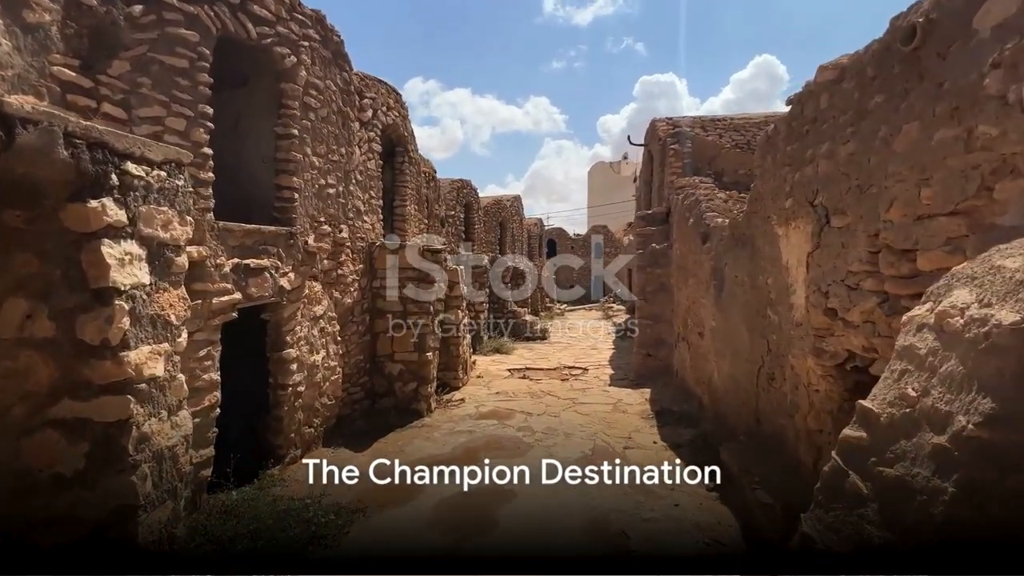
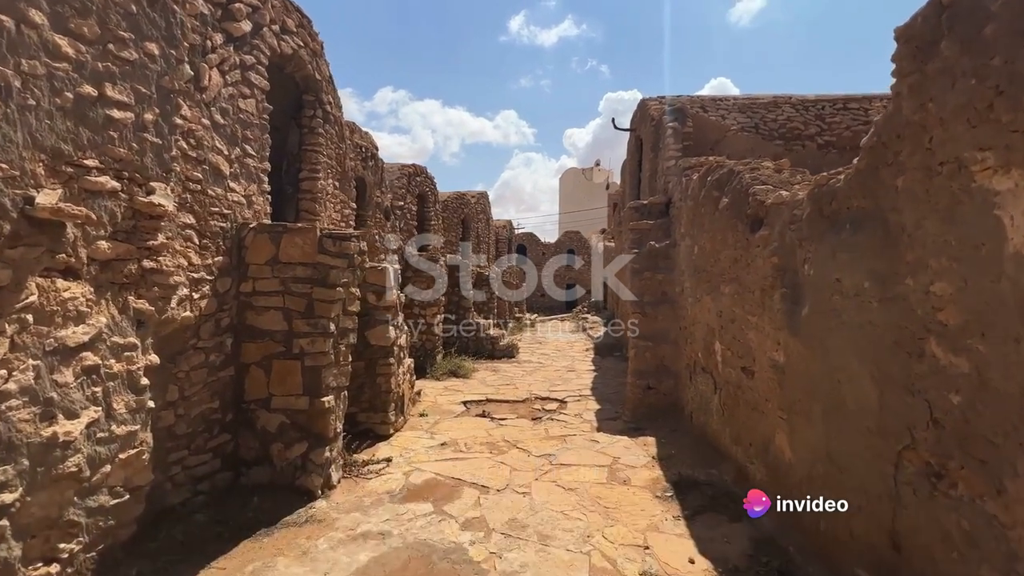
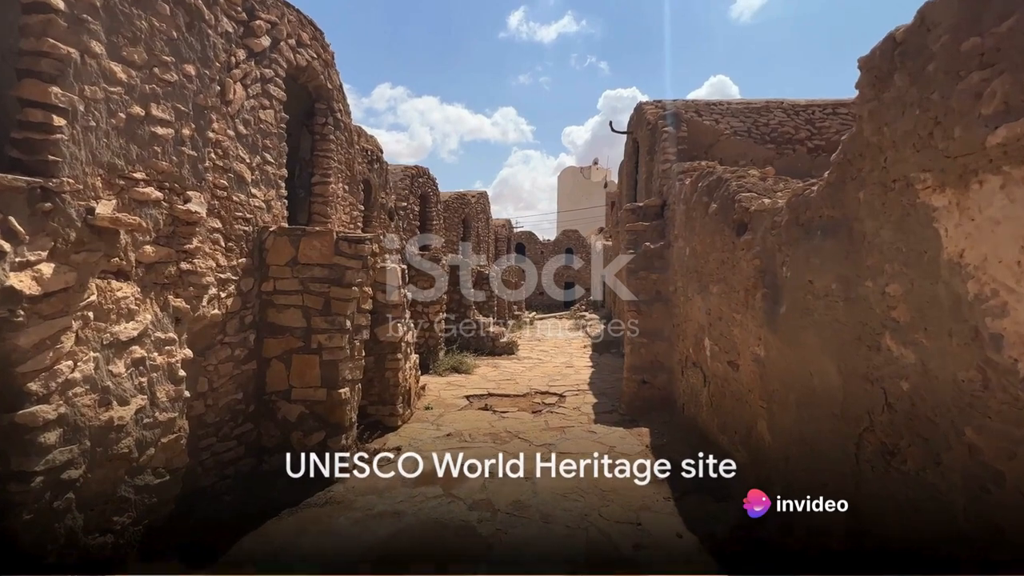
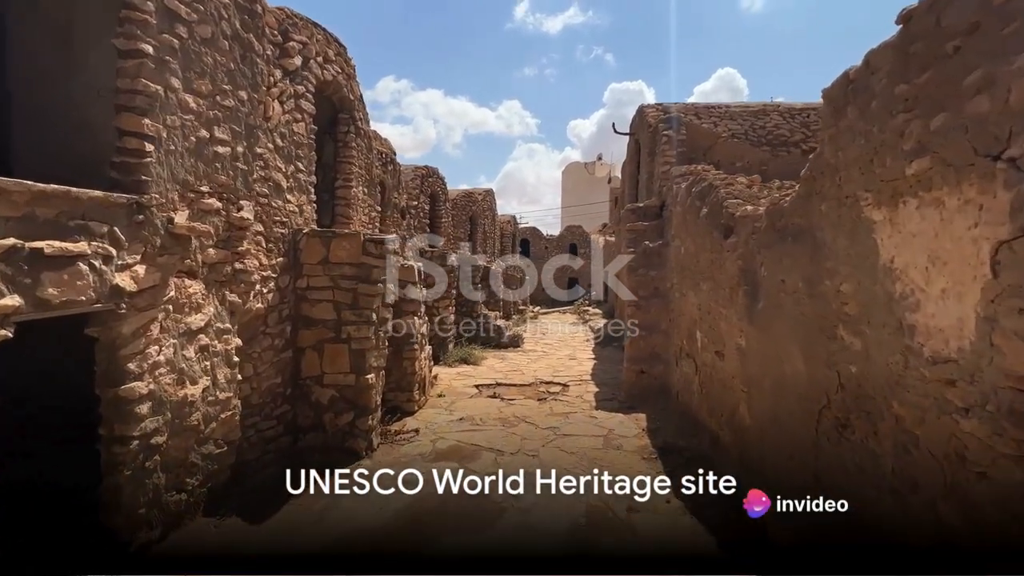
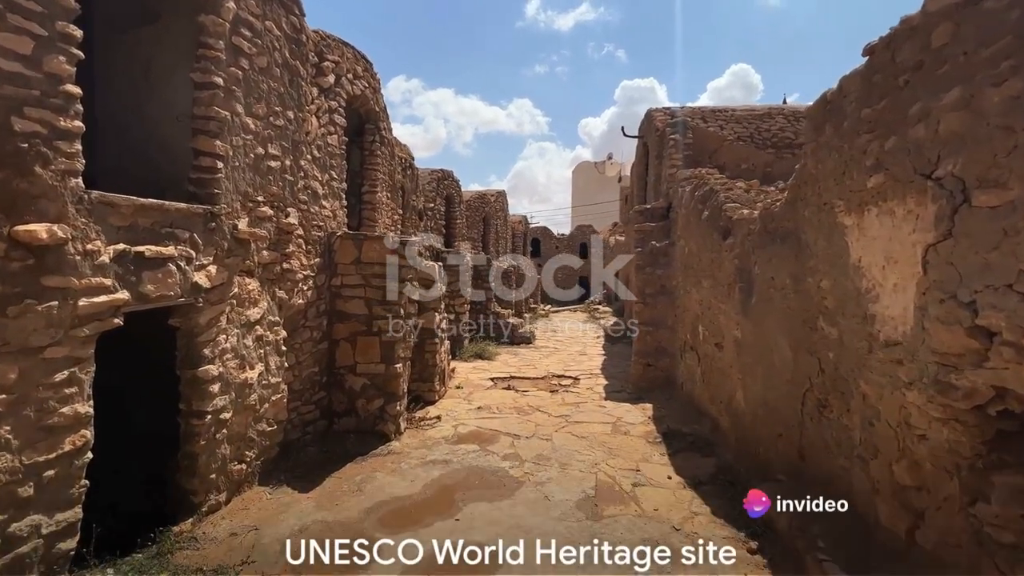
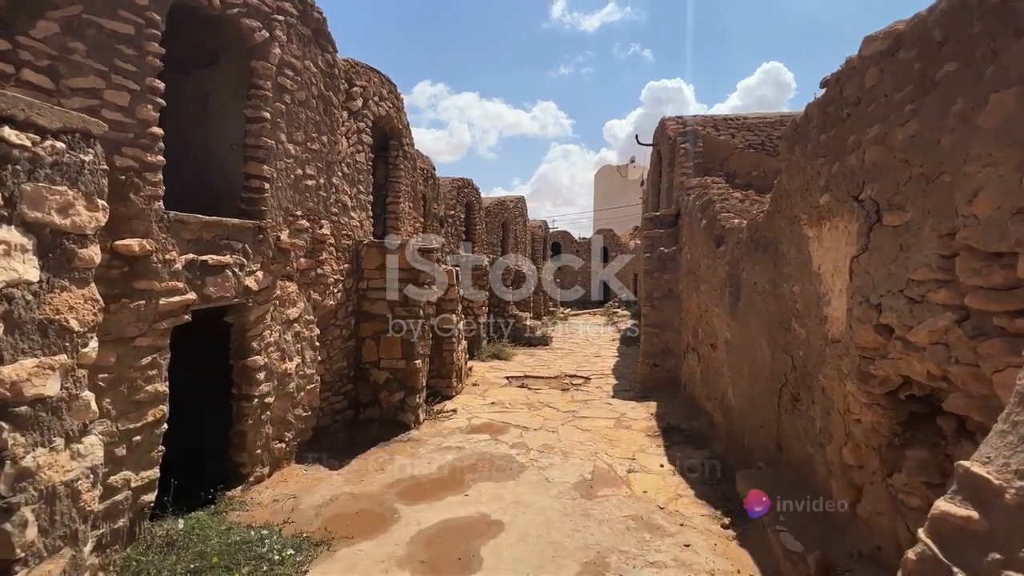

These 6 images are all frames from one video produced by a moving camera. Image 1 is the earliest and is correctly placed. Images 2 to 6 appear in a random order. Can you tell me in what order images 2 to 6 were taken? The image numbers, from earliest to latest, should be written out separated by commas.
6, 5, 4, 3, 2
